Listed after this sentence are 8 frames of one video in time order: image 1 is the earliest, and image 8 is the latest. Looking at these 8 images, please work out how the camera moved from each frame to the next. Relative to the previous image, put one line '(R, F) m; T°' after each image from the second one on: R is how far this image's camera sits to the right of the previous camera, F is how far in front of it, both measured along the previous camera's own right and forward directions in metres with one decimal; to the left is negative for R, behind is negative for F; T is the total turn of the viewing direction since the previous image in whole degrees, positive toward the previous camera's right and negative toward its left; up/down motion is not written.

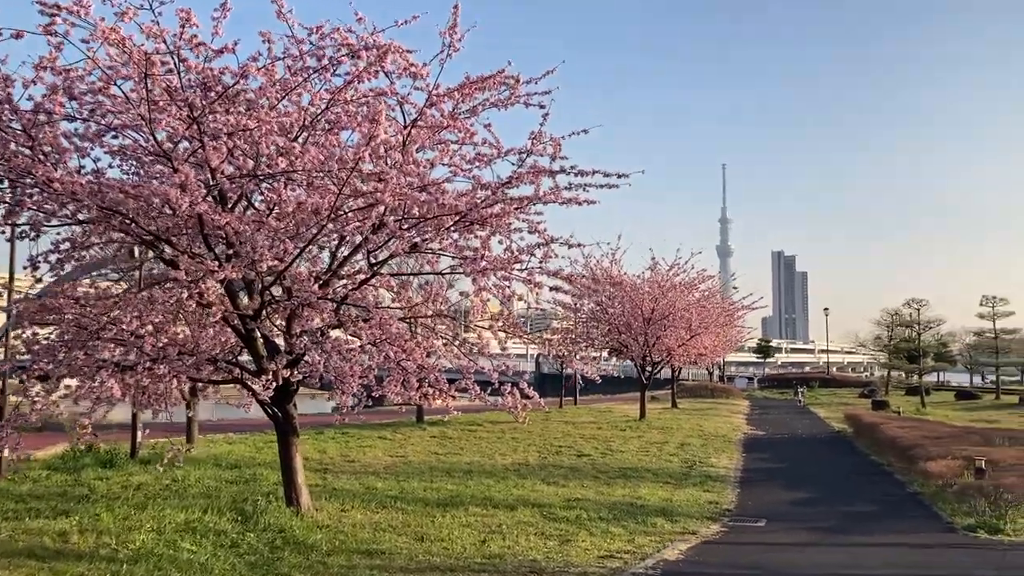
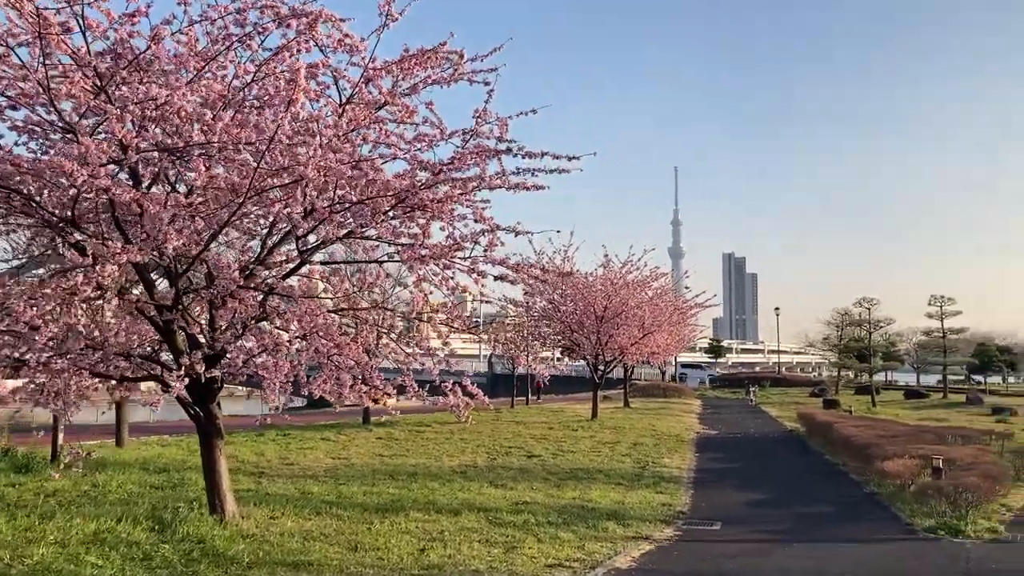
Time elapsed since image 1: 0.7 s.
(+0.1, +0.5) m; +3°
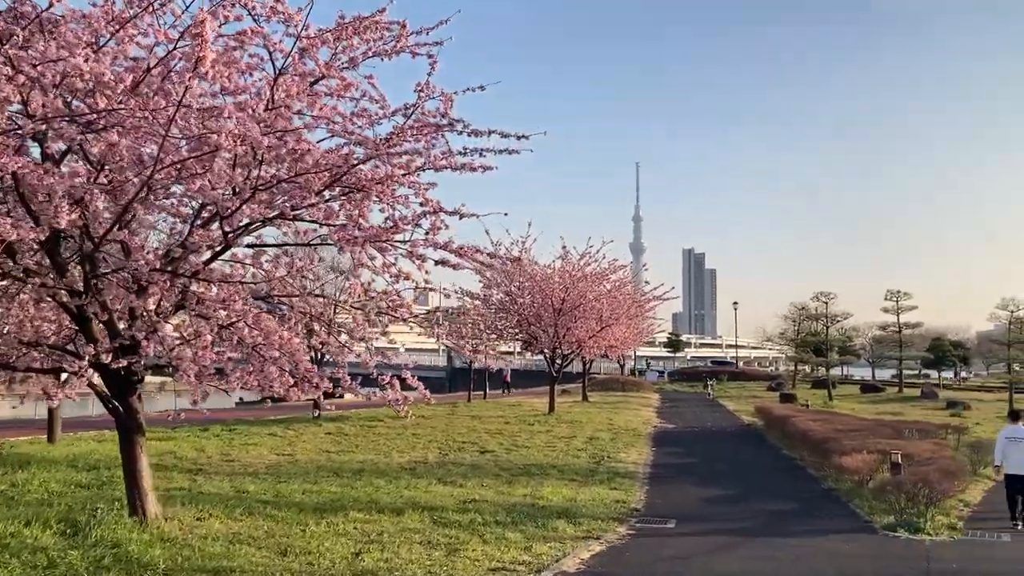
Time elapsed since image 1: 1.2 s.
(+0.2, +0.5) m; +3°
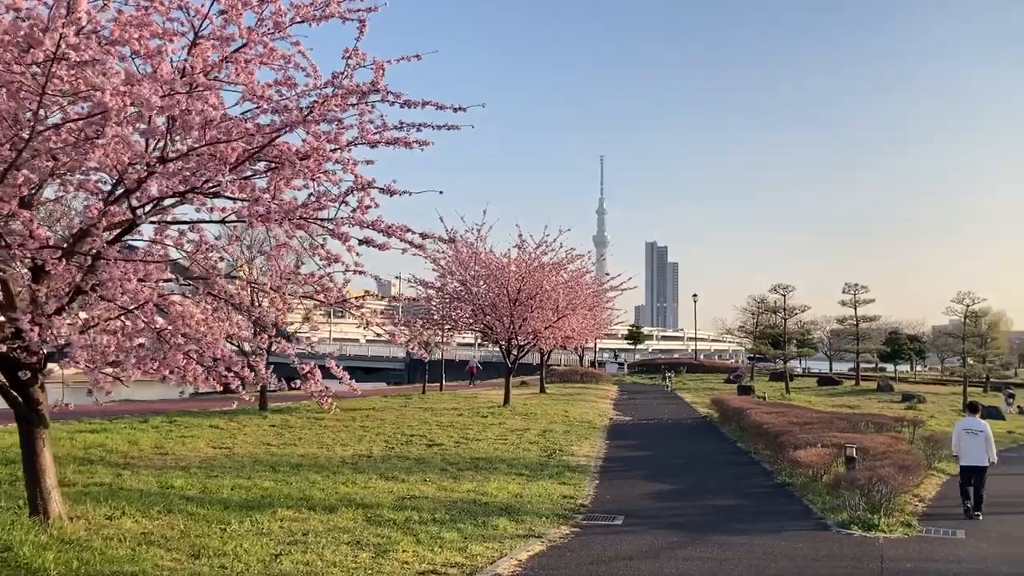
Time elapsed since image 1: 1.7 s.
(+0.2, +0.5) m; +3°
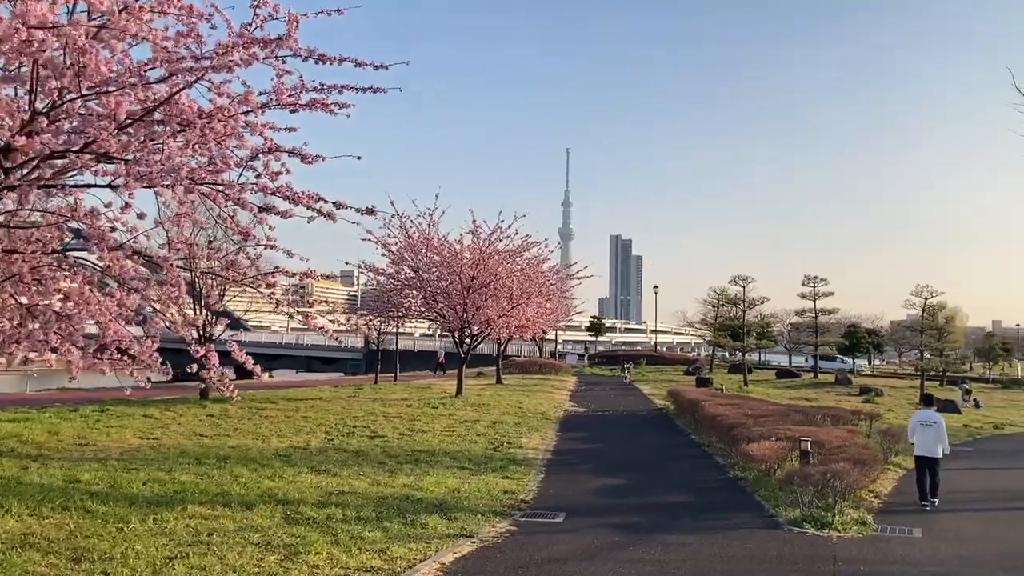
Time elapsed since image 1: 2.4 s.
(+0.3, +0.6) m; +2°
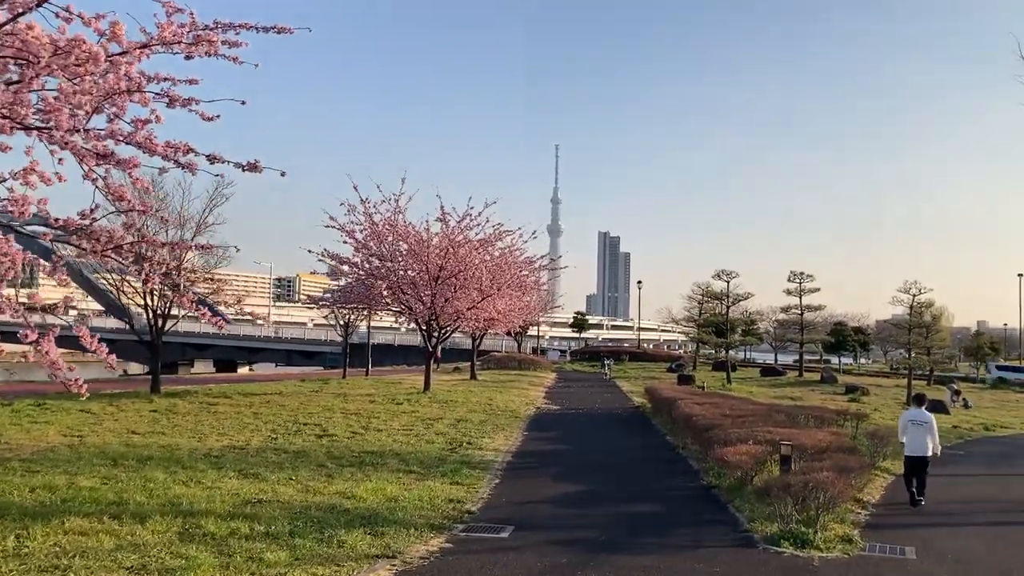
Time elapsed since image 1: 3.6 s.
(+0.4, +1.0) m; +1°
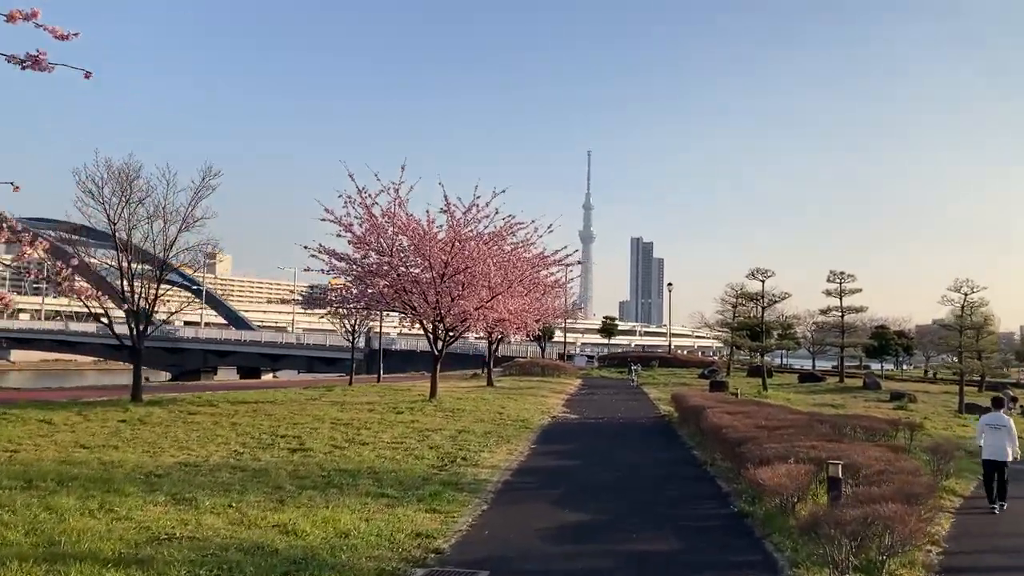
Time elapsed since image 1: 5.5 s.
(+0.4, +1.6) m; -2°
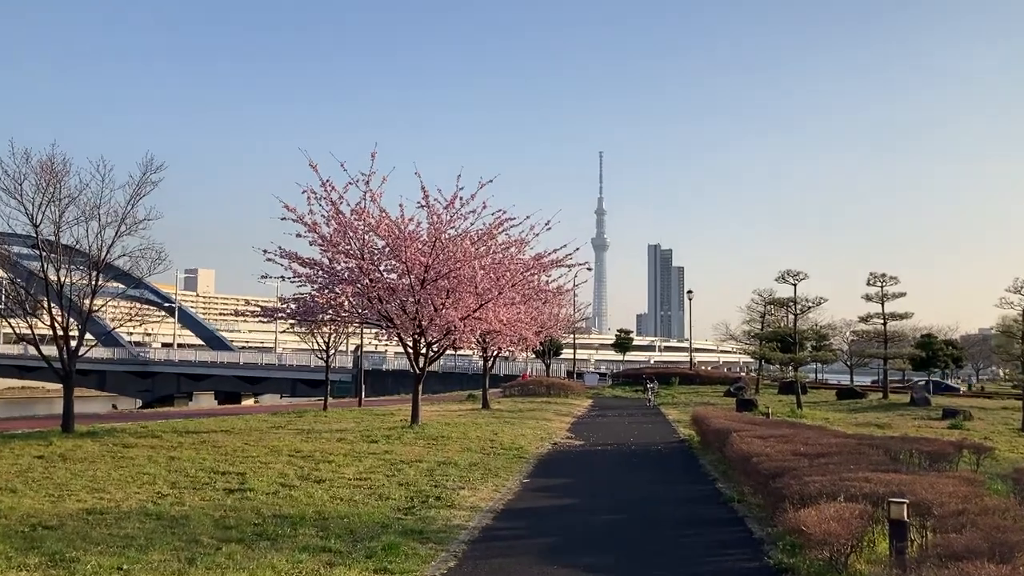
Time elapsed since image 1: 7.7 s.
(+0.4, +1.7) m; -2°
